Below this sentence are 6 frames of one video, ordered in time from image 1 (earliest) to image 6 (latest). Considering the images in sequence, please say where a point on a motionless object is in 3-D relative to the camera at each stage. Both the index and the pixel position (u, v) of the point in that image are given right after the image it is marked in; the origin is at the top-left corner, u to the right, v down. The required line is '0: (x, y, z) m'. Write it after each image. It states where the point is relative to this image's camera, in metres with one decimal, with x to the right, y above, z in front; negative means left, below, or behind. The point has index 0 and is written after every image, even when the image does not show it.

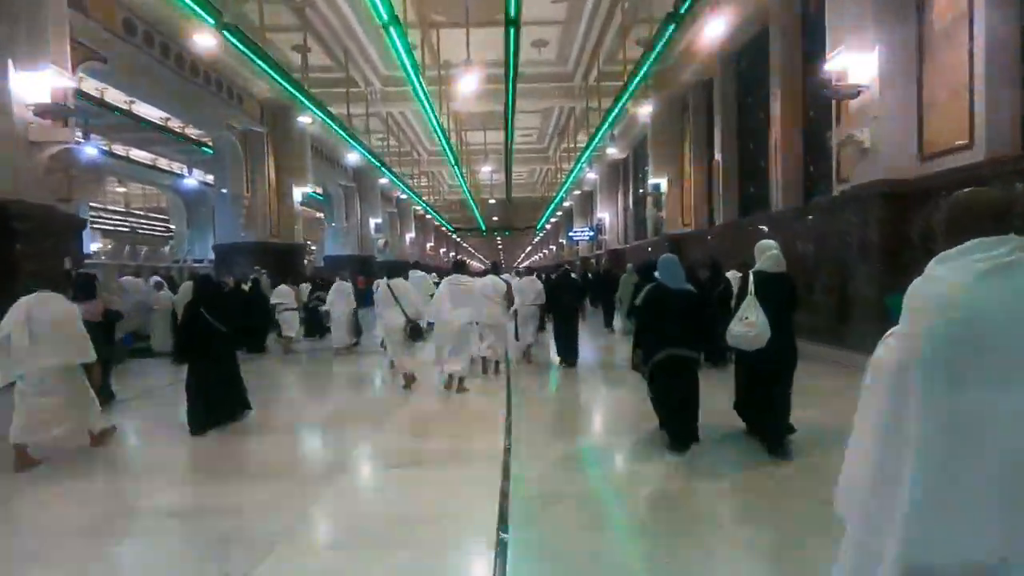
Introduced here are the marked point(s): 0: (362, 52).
0: (-2.9, +4.6, +10.6) m
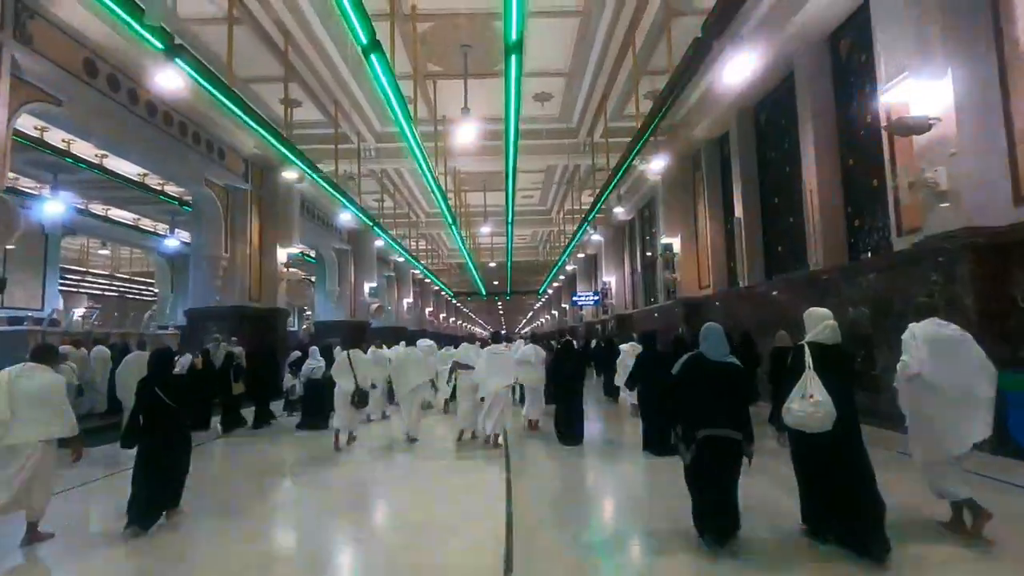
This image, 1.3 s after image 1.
0: (-2.9, +3.4, +10.0) m
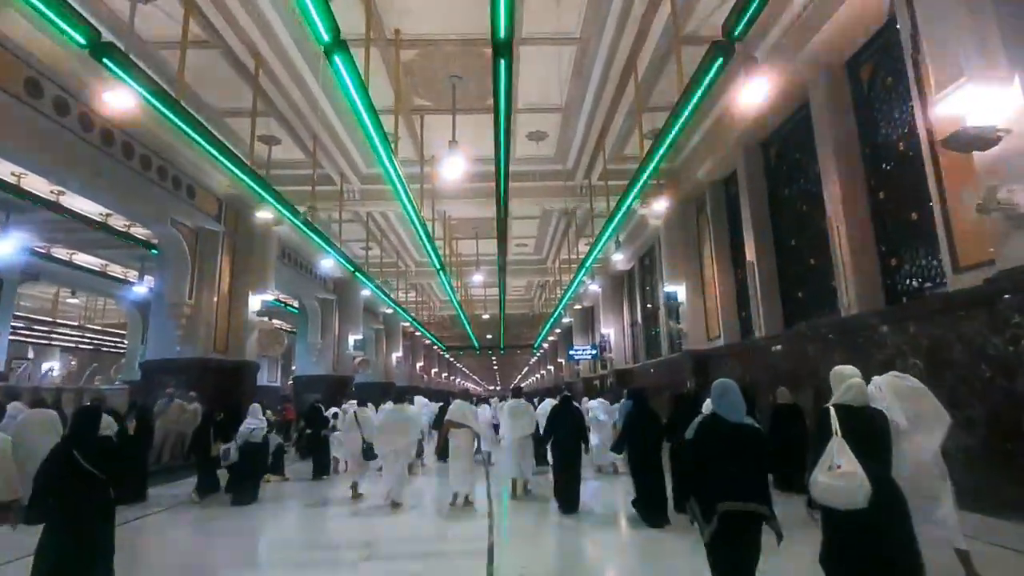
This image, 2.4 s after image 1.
0: (-3.1, +2.5, +9.4) m
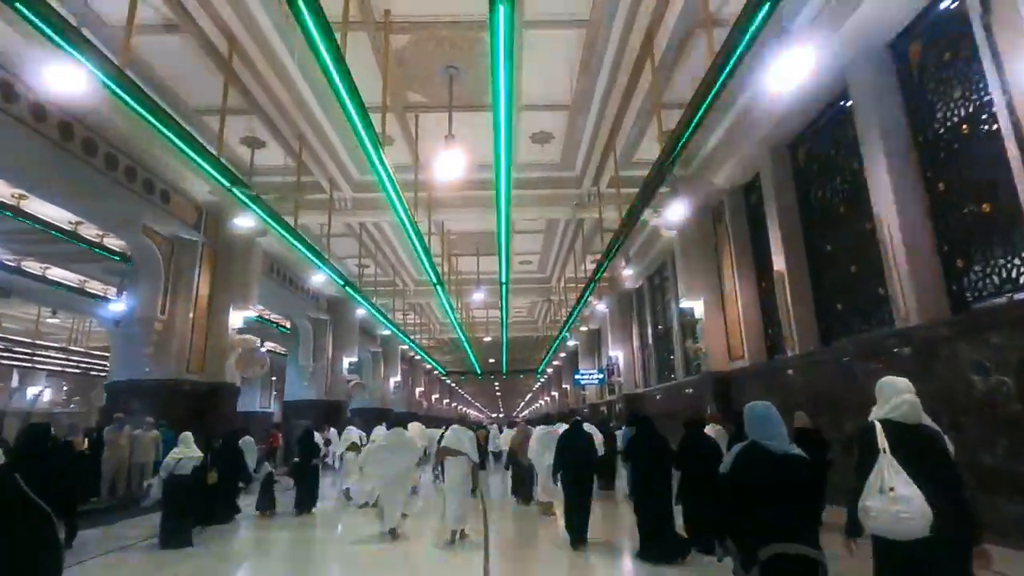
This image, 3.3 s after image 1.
0: (-3.0, +2.3, +8.7) m
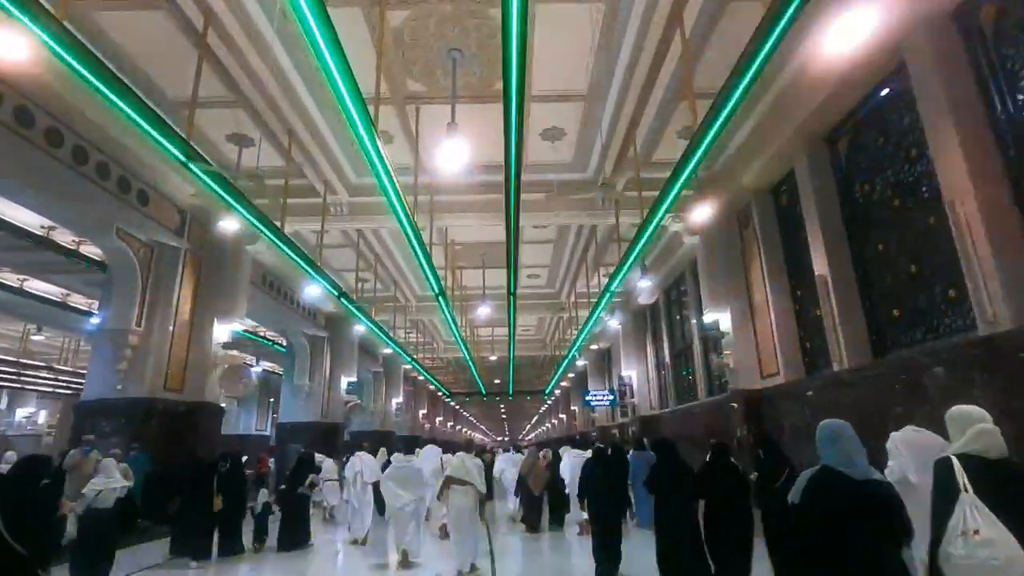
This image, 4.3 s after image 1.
0: (-2.9, +2.1, +8.0) m
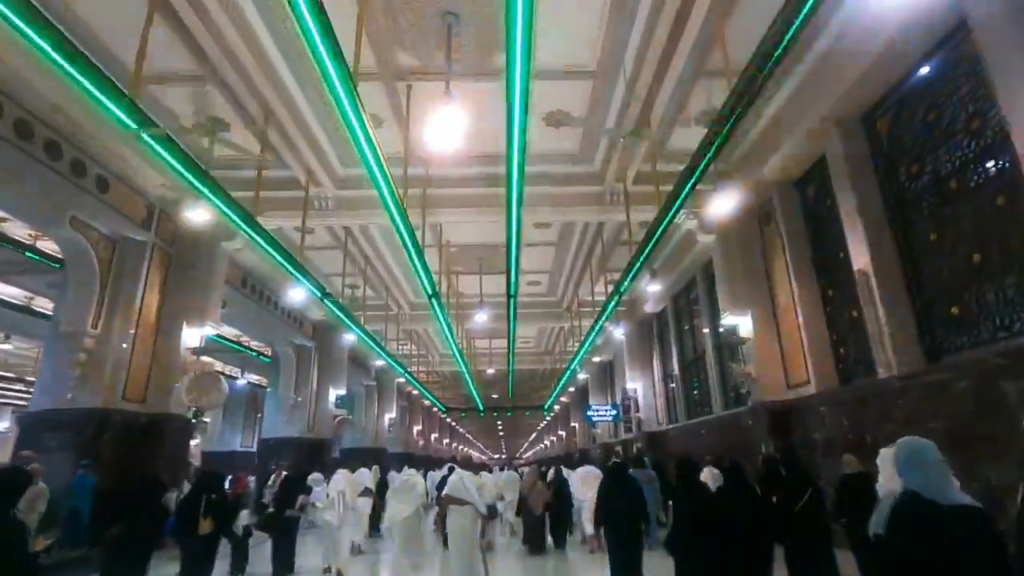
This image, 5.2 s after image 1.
0: (-2.9, +2.2, +7.3) m
